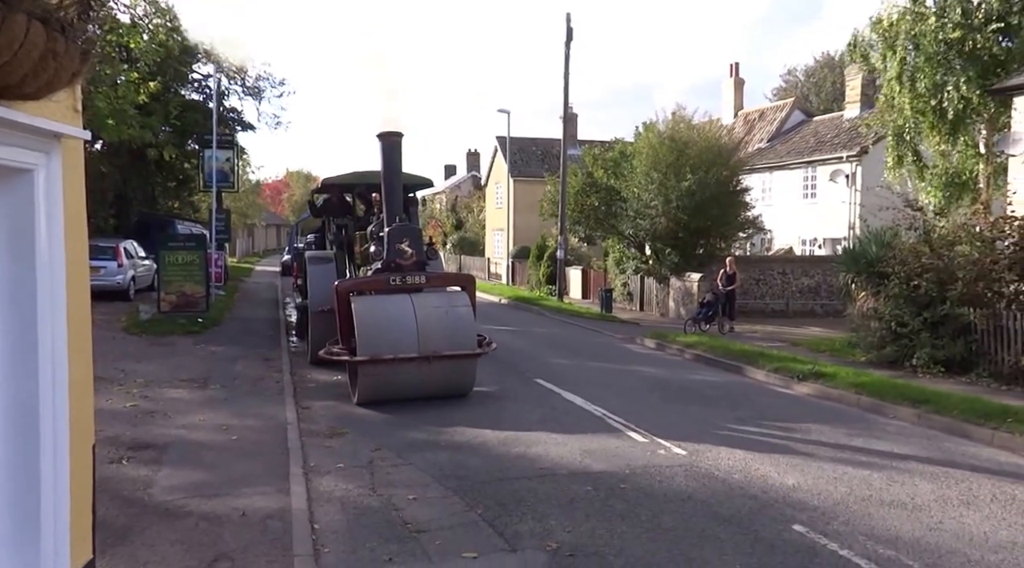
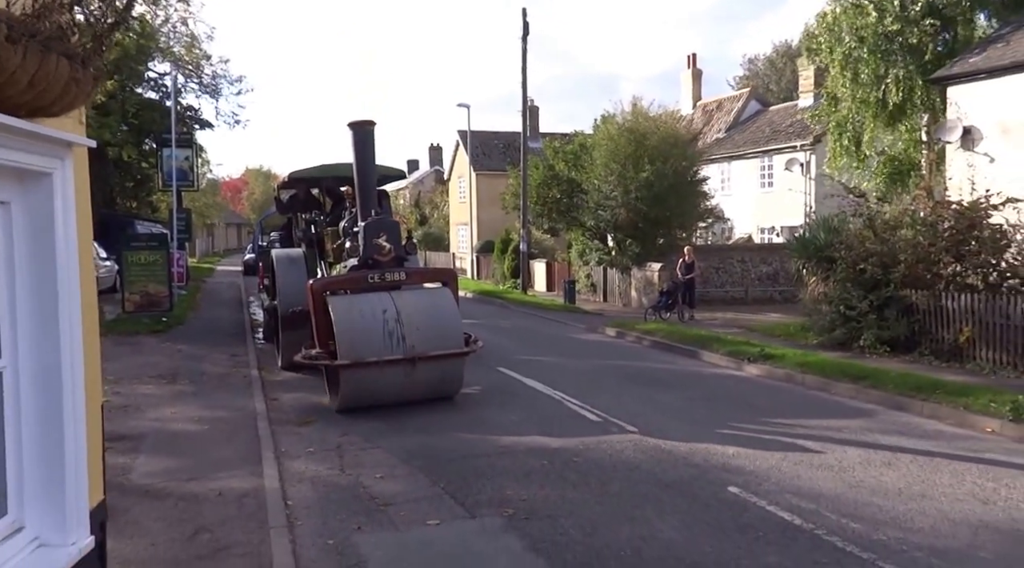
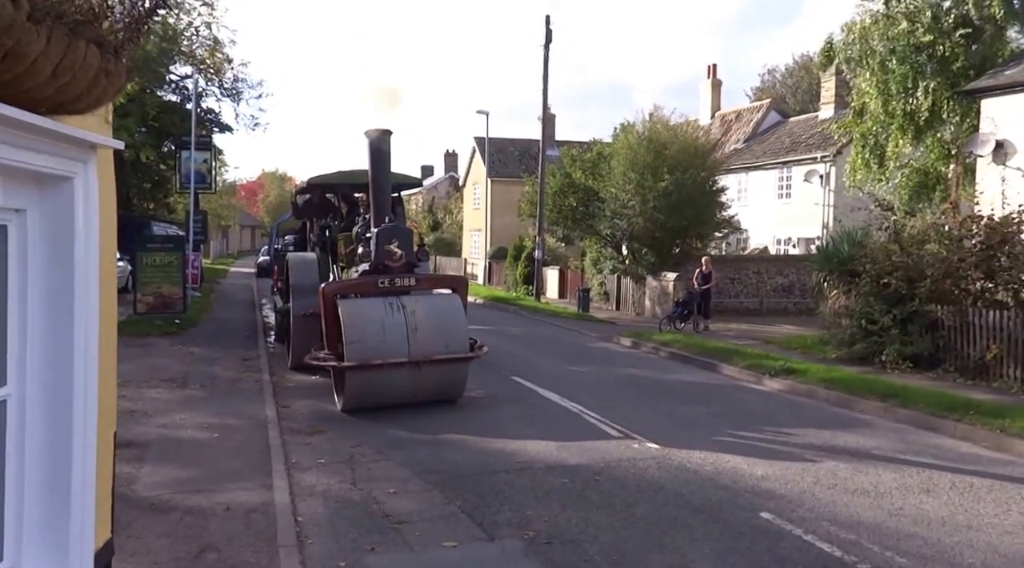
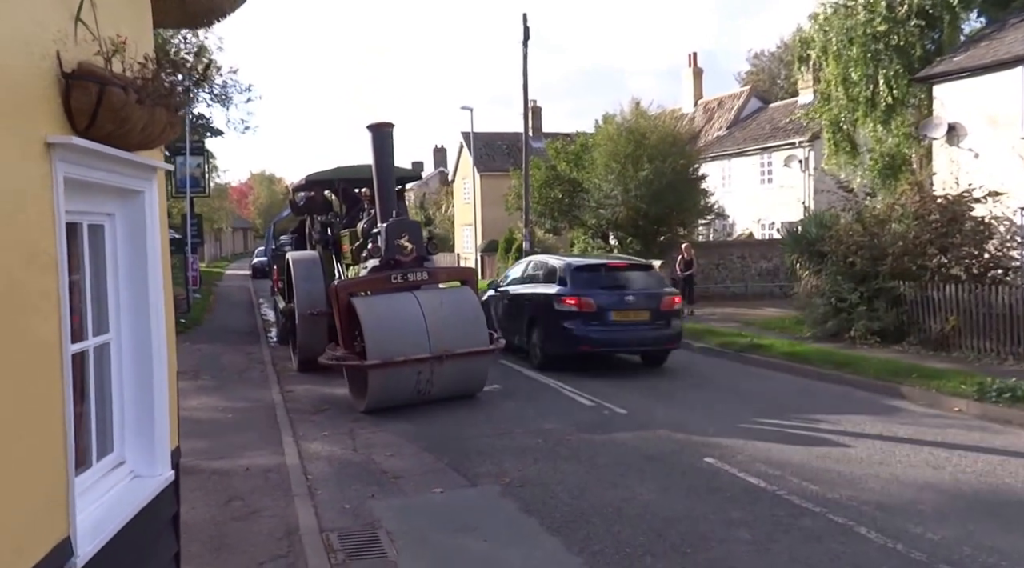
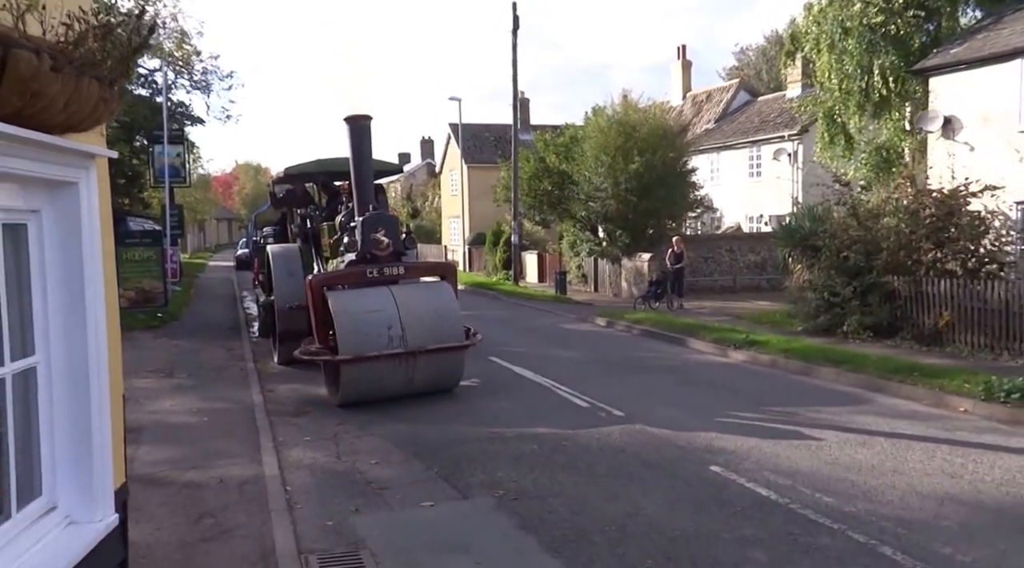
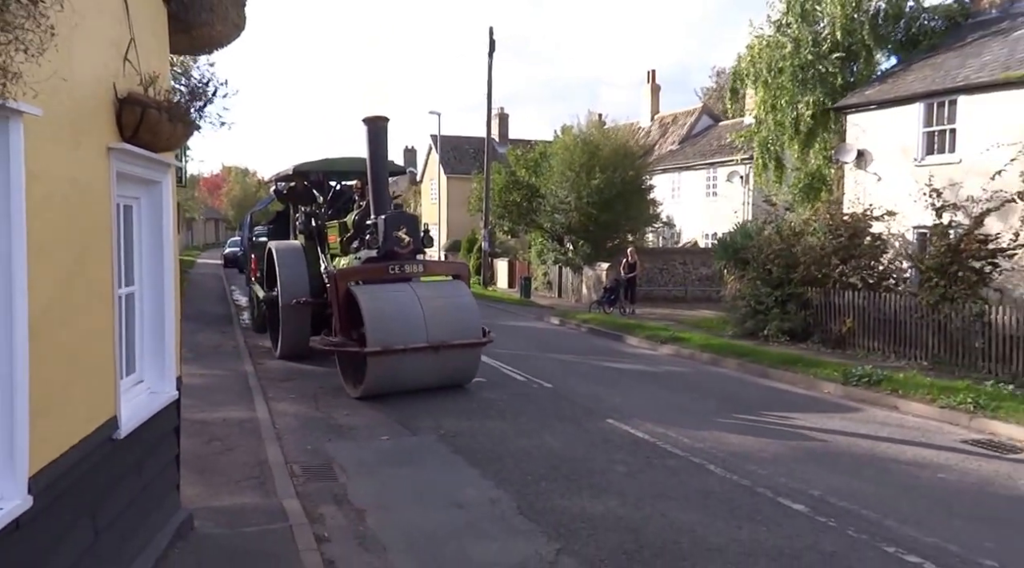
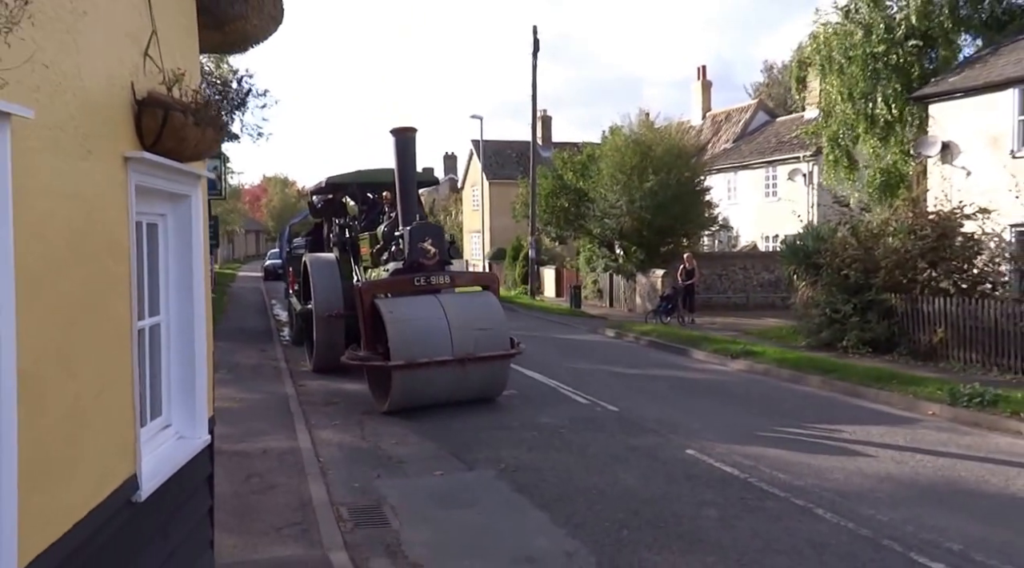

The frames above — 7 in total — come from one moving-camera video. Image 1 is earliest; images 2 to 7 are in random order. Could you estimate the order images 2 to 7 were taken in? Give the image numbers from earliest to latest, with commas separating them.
3, 2, 5, 4, 7, 6
